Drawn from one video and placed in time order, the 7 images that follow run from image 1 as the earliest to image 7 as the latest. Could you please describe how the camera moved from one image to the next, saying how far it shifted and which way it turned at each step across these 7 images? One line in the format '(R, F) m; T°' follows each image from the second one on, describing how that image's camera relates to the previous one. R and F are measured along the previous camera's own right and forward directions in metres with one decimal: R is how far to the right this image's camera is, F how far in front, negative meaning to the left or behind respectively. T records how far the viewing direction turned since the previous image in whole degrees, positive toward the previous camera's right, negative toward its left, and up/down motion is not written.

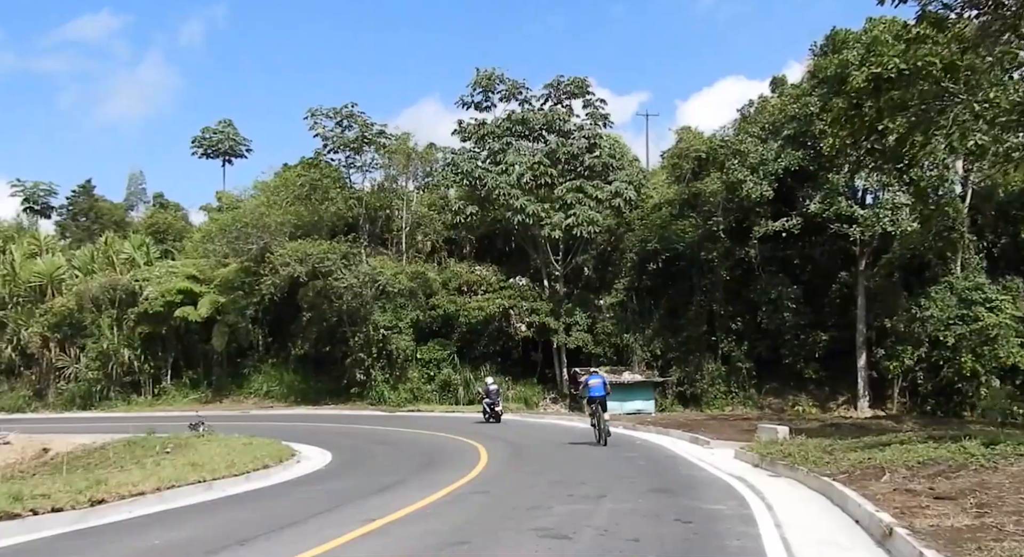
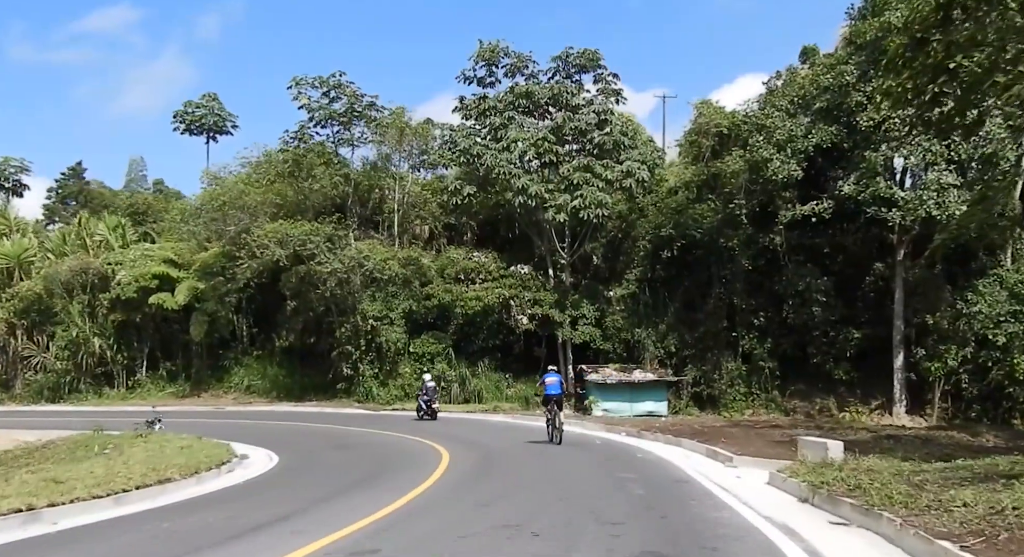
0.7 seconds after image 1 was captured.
(+0.6, +3.9) m; -1°
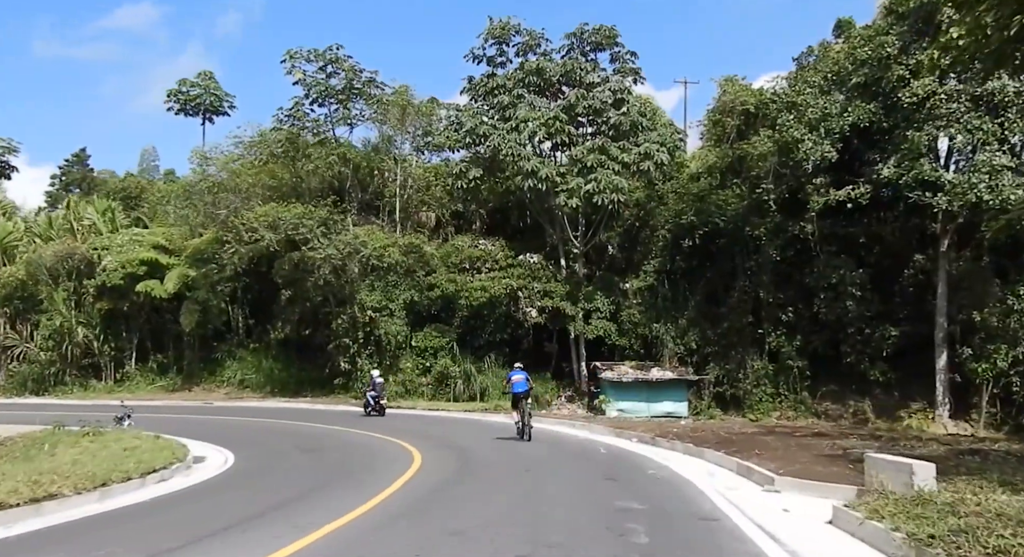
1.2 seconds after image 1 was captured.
(+0.4, +2.9) m; -1°
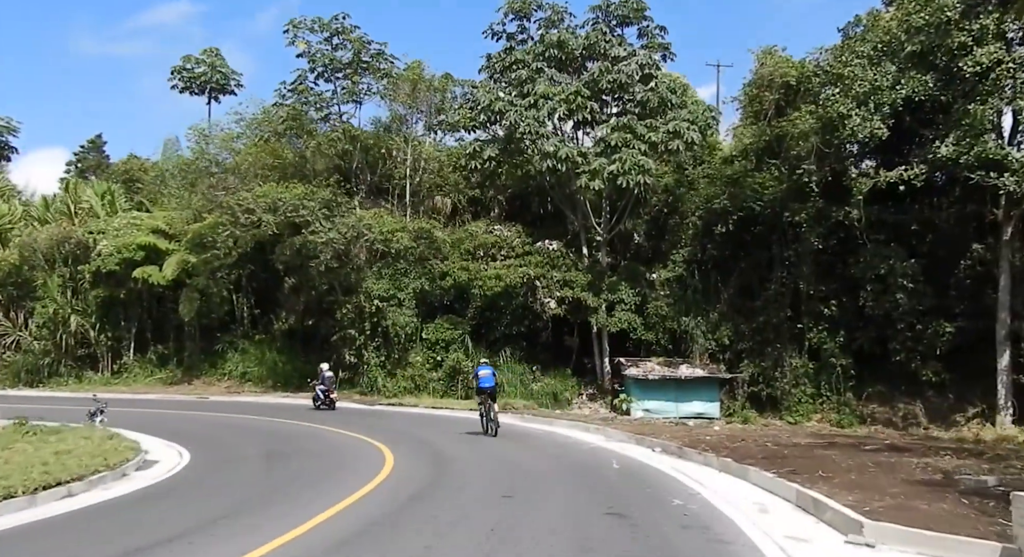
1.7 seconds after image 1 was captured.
(+0.4, +2.8) m; -1°
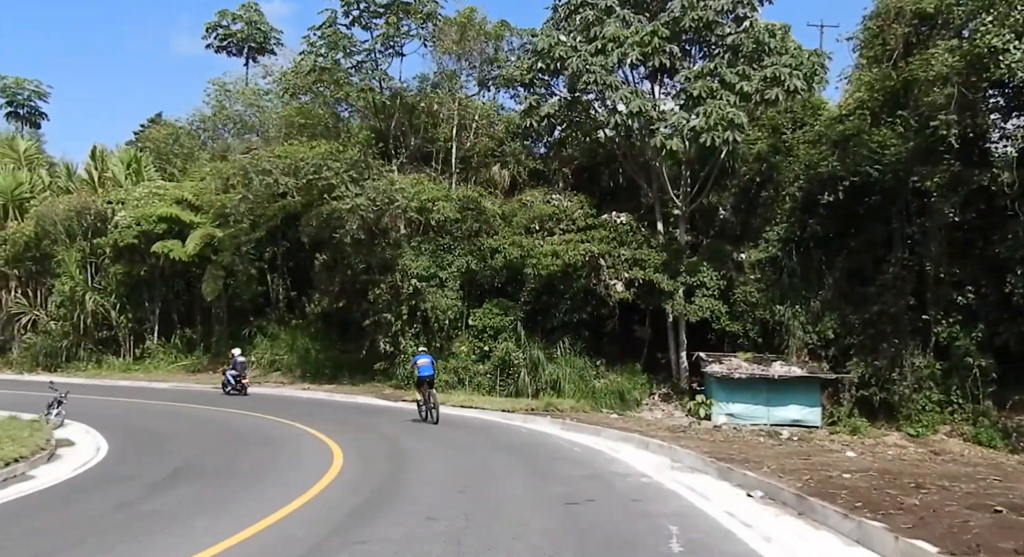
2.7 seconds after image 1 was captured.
(+0.6, +5.3) m; -4°
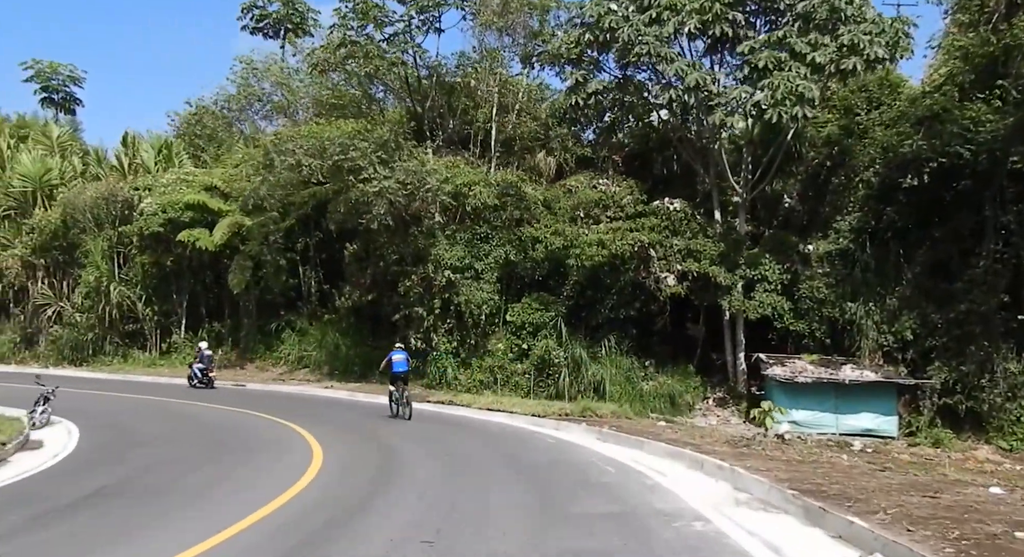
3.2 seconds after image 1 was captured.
(+0.3, +2.4) m; -3°
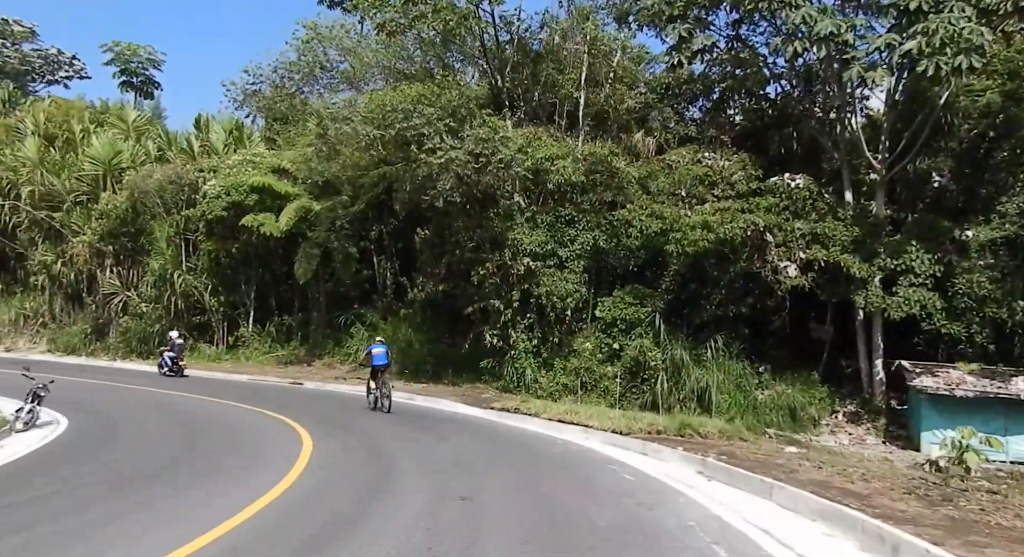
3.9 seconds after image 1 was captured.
(+0.3, +3.8) m; -6°
